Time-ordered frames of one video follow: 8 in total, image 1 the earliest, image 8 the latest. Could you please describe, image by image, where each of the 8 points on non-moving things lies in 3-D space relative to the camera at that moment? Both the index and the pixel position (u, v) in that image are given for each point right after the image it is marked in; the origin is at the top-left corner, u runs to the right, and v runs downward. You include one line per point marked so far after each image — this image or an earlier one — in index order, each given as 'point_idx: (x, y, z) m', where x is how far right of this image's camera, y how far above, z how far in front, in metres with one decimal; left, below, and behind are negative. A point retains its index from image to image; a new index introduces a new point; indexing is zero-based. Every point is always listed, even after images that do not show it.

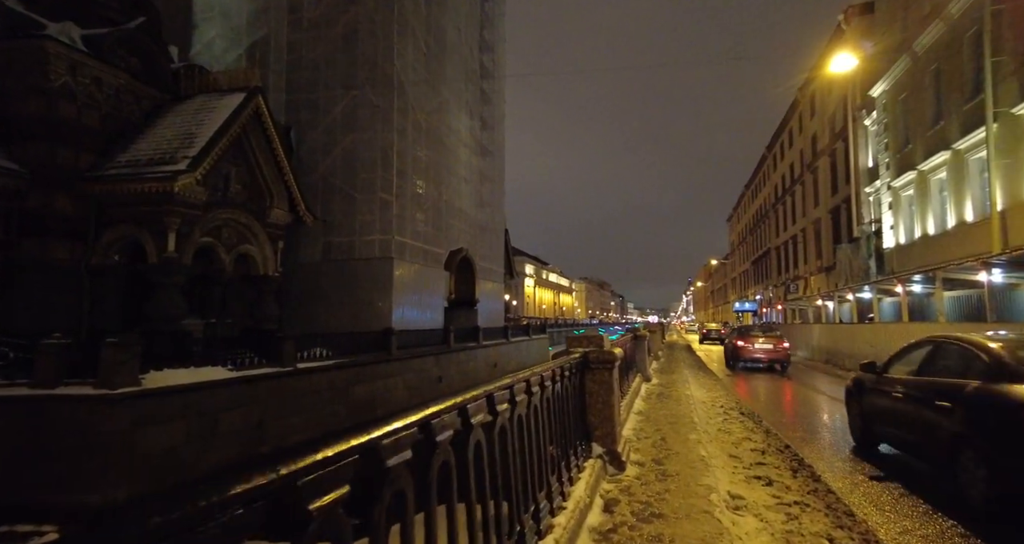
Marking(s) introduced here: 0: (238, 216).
0: (-10.7, +2.2, +19.0) m
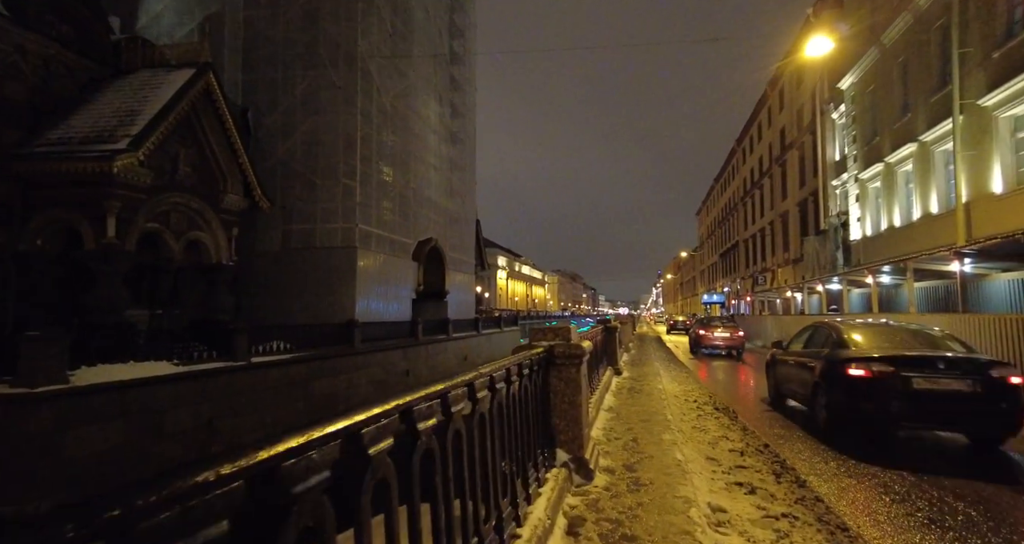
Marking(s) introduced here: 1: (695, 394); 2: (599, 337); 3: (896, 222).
0: (-11.8, +2.6, +17.8) m
1: (+3.9, -2.6, +10.3) m
2: (+1.9, -1.4, +10.9) m
3: (+14.6, +1.9, +18.3) m
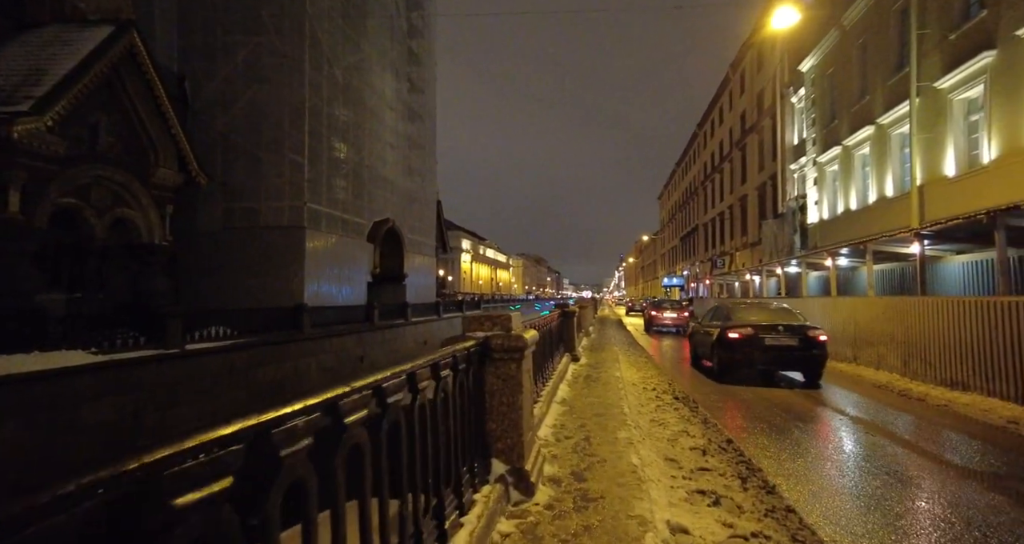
0: (-13.3, +3.3, +16.1) m
1: (+2.9, -2.2, +9.9) m
2: (+0.9, -1.0, +10.4) m
3: (+13.0, +2.6, +18.5) m
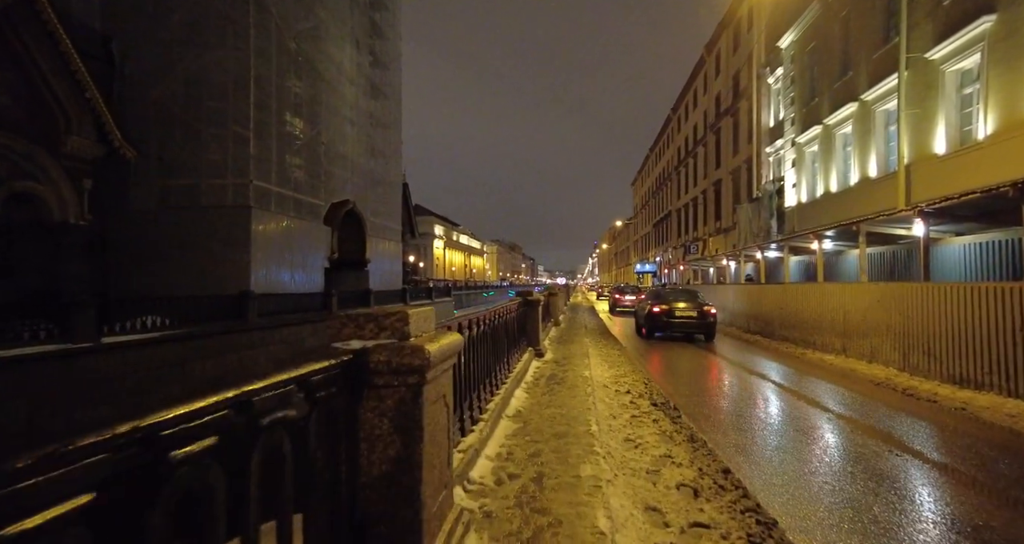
0: (-14.4, +3.7, +13.9) m
1: (+2.1, -1.9, +8.8) m
2: (0.0, -0.7, +9.1) m
3: (+11.8, +3.1, +17.8) m
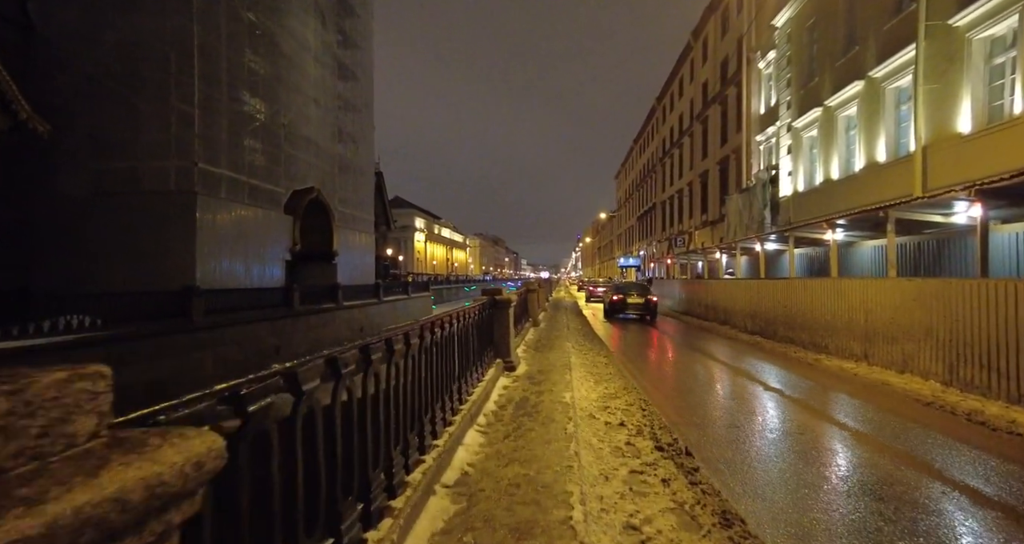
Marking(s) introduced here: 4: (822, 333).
0: (-15.1, +3.9, +11.7) m
1: (+1.6, -1.8, +7.2) m
2: (-0.5, -0.6, +7.4) m
3: (+10.9, +3.3, +16.5) m
4: (+6.8, -1.3, +10.6) m
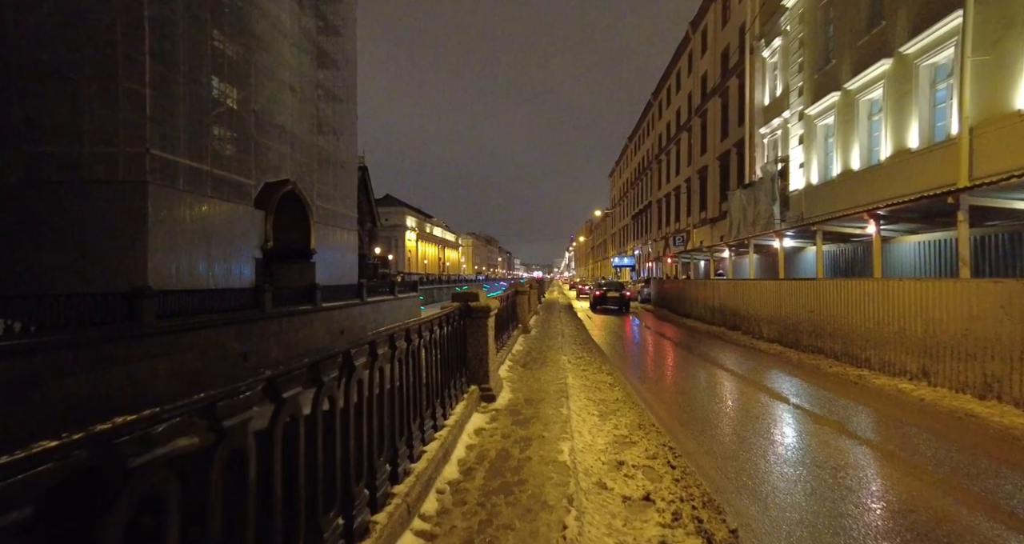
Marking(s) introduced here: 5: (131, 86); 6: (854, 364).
0: (-15.4, +3.9, +9.8) m
1: (+1.3, -1.8, +5.6) m
2: (-0.7, -0.6, +5.8) m
3: (+10.6, +3.3, +15.0) m
4: (+6.5, -1.3, +9.0) m
5: (-12.4, +6.1, +15.8) m
6: (+6.4, -1.7, +9.1) m
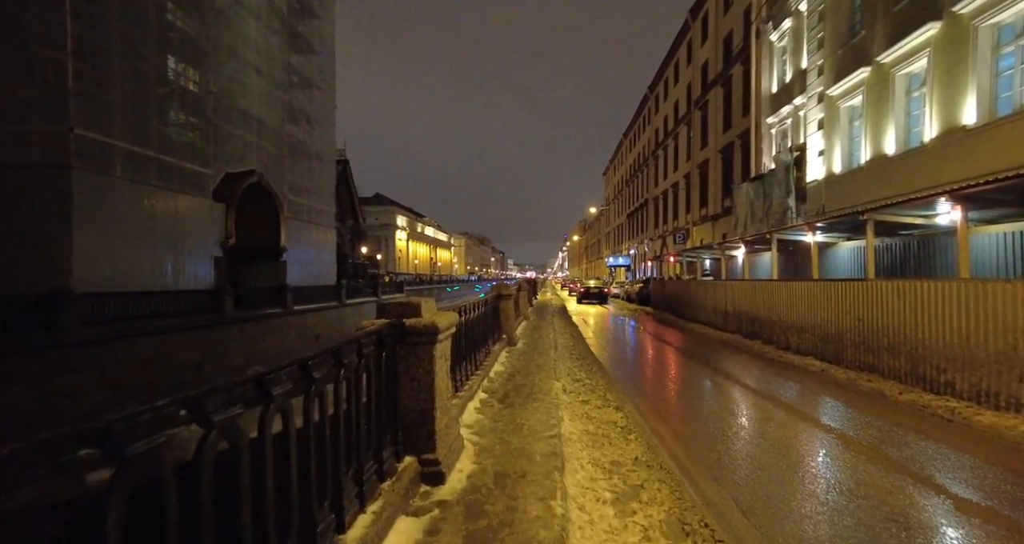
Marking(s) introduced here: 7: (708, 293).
0: (-15.7, +4.0, +7.6) m
1: (+1.1, -1.8, +3.5) m
2: (-1.0, -0.6, +3.7) m
3: (+10.2, +3.4, +13.1) m
4: (+6.2, -1.3, +7.0) m
5: (-12.8, +6.1, +13.6) m
6: (+6.1, -1.7, +7.1) m
7: (+7.2, -0.8, +17.8) m
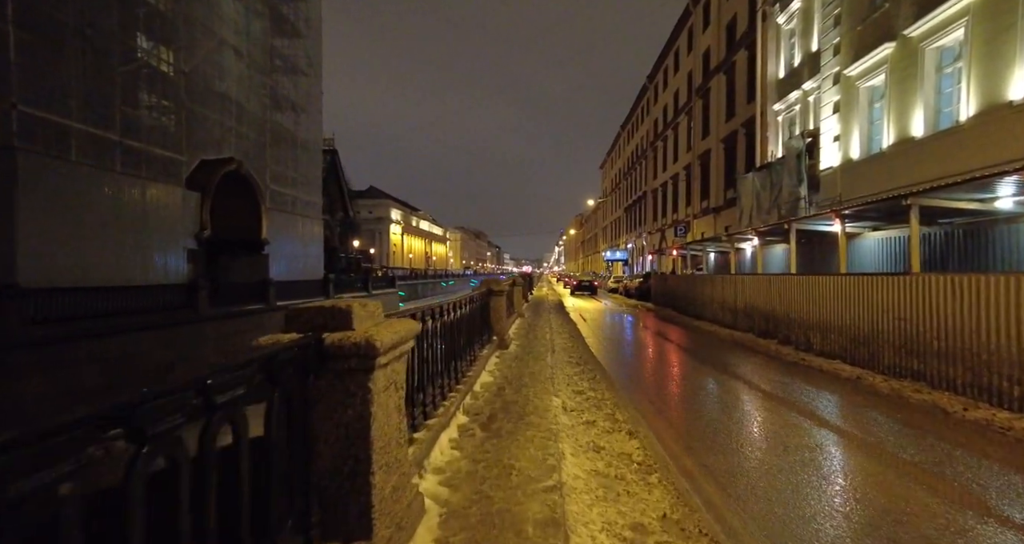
0: (-15.8, +4.1, +6.2) m
1: (+1.0, -1.7, +2.4) m
2: (-1.1, -0.5, +2.6) m
3: (+10.0, +3.5, +12.0) m
4: (+6.0, -1.2, +5.9) m
5: (-13.0, +6.3, +12.2) m
6: (+6.0, -1.6, +6.0) m
7: (+7.0, -0.6, +16.7) m
